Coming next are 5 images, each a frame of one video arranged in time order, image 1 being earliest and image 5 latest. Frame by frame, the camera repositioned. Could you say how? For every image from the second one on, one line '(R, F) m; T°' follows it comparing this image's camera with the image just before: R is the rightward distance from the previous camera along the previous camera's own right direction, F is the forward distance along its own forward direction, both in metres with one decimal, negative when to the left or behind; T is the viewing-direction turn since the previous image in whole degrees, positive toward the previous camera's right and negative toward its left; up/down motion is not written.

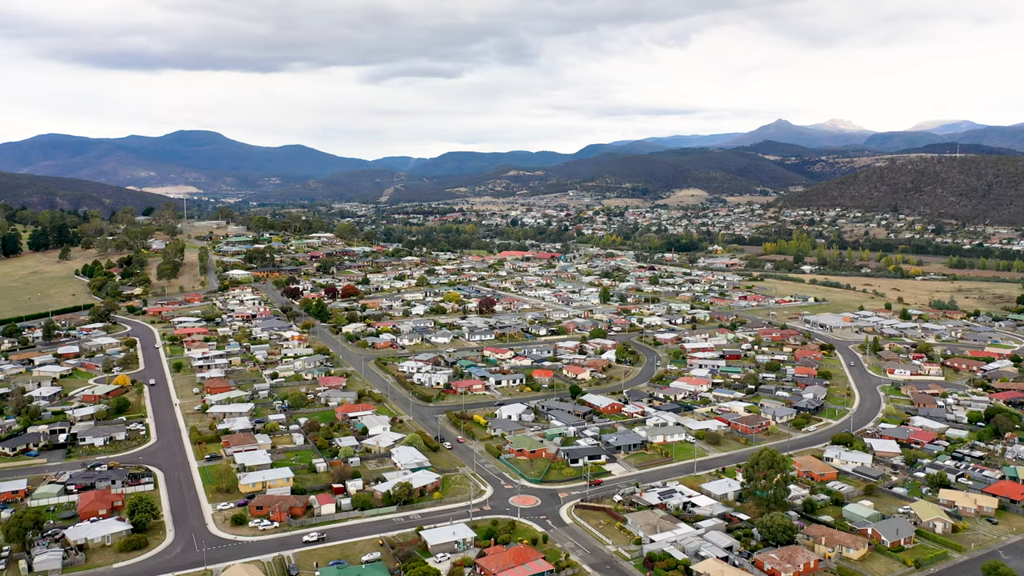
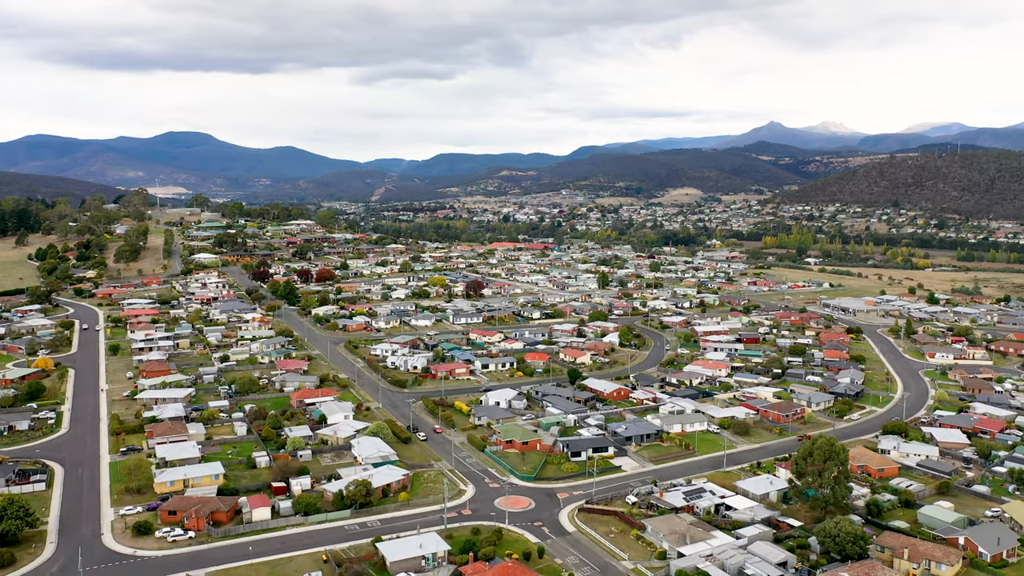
(+0.1, +7.3) m; 0°
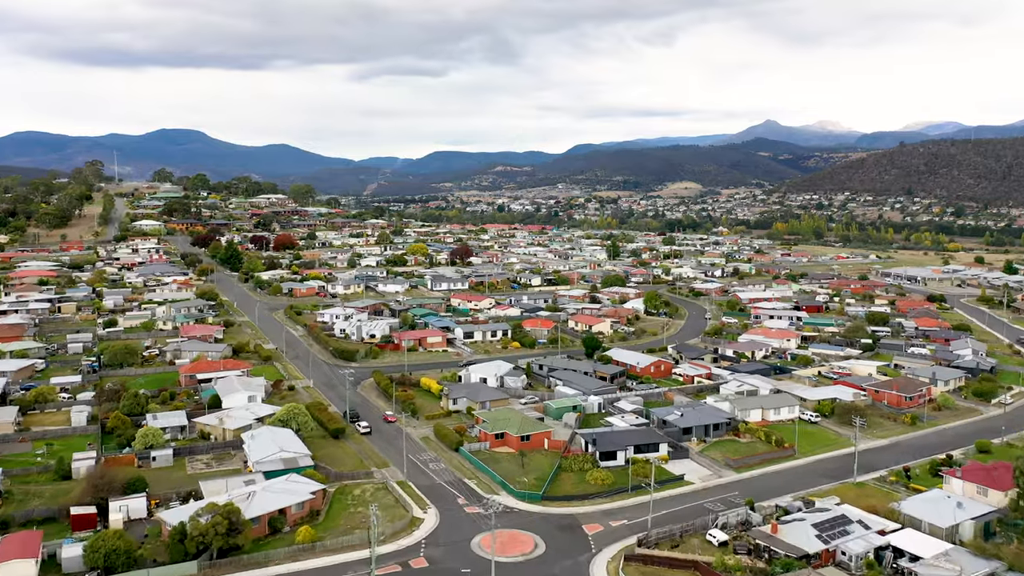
(0.0, +12.5) m; 0°
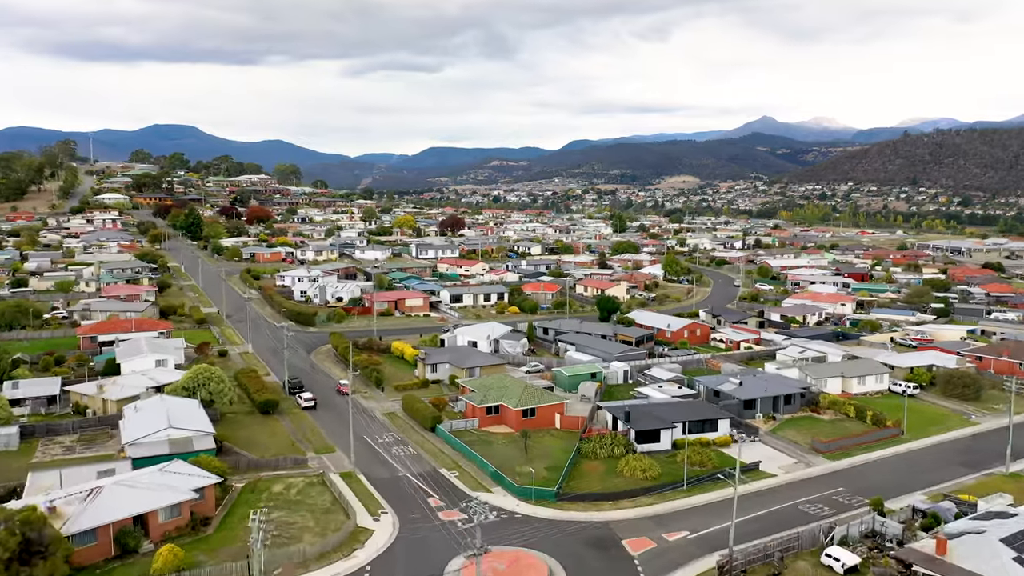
(0.0, +6.0) m; 0°
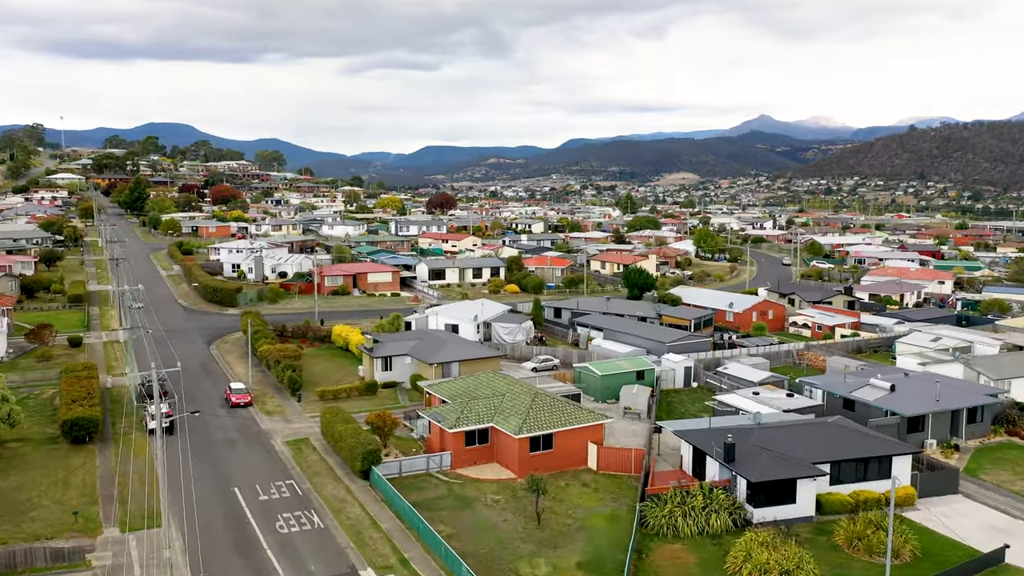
(0.0, +6.7) m; 0°
